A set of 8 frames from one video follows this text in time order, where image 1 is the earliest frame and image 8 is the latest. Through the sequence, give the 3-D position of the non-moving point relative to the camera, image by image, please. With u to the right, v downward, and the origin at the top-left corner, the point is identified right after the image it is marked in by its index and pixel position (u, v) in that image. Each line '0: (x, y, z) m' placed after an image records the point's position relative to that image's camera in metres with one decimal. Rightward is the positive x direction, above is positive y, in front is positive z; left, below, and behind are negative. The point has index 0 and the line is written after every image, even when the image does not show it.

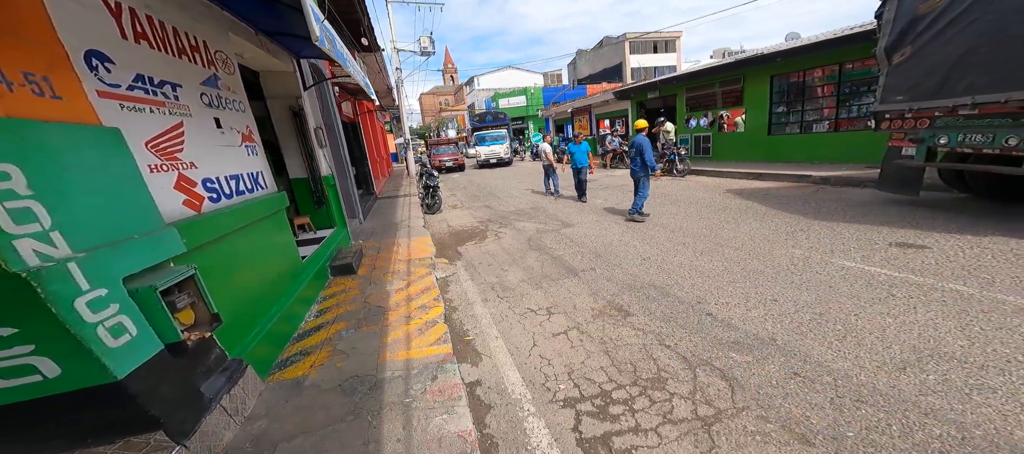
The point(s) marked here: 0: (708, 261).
0: (+1.8, -0.4, +3.9) m
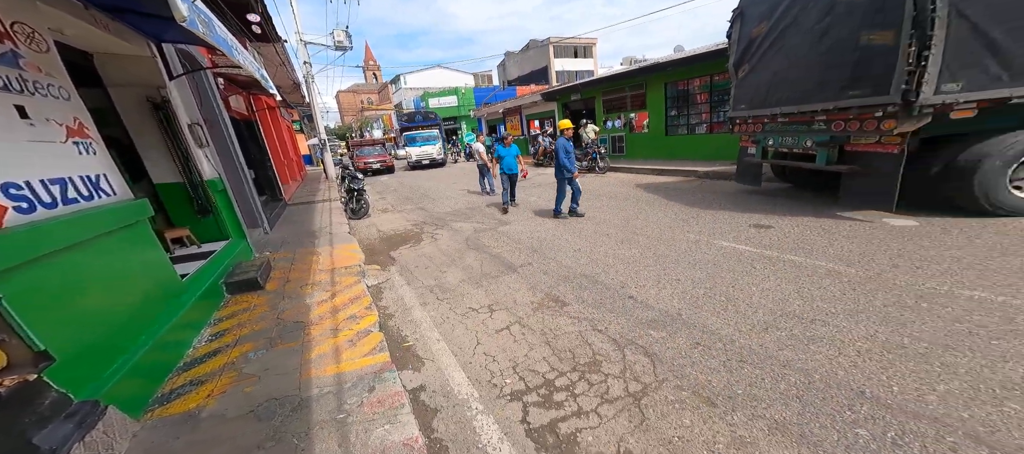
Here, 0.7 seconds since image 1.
0: (+1.2, -0.3, +4.1) m
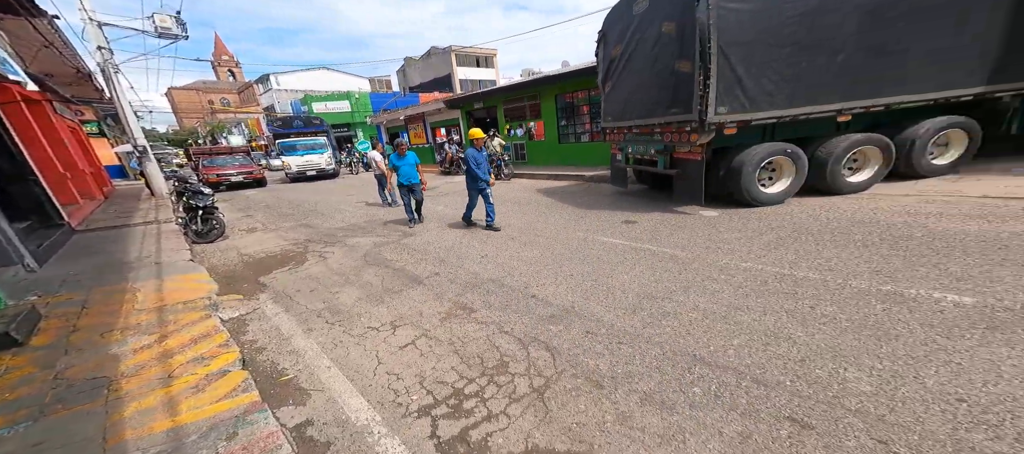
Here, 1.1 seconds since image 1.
0: (+0.2, -0.3, +4.3) m
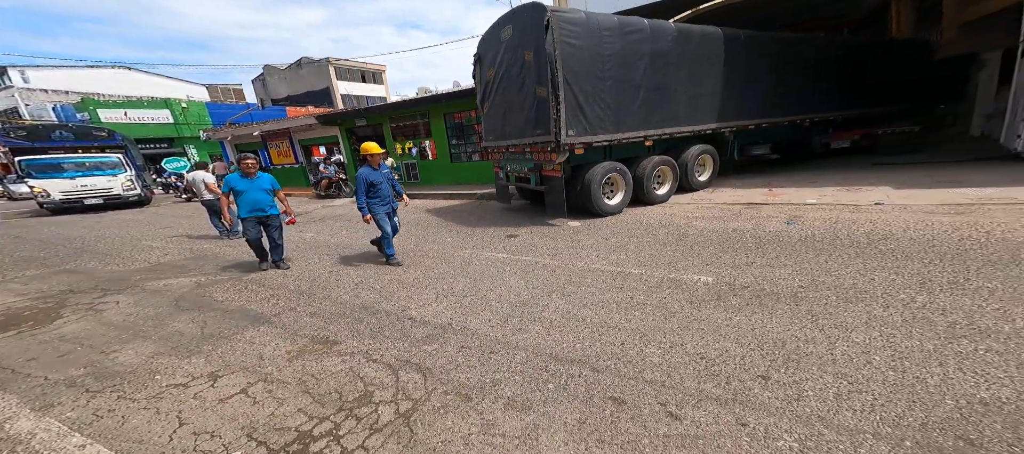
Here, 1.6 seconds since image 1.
0: (-1.1, -0.5, +4.1) m
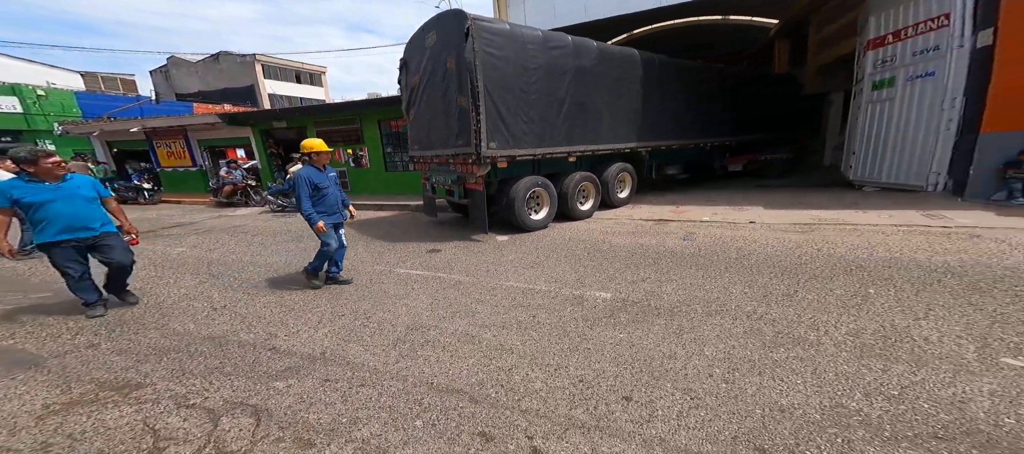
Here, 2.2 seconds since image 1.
0: (-2.2, -0.6, +3.6) m
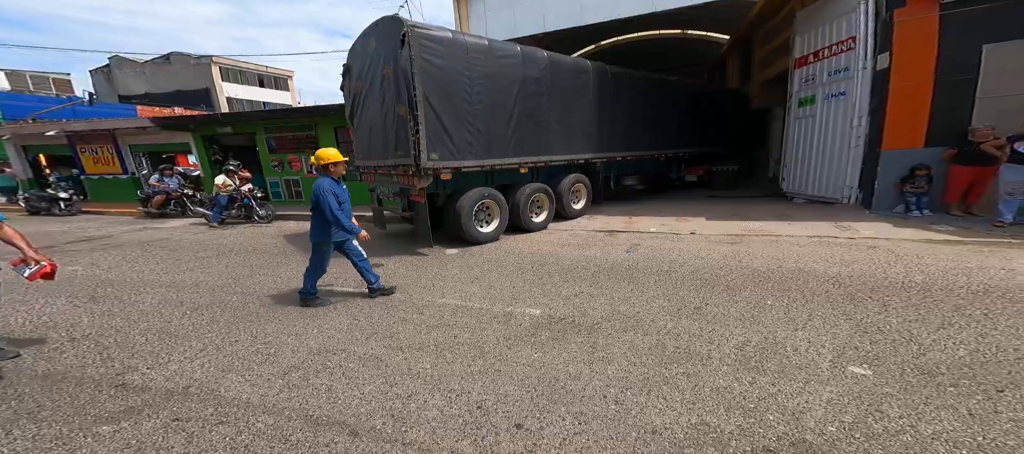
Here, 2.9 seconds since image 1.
0: (-3.0, -0.8, +3.3) m
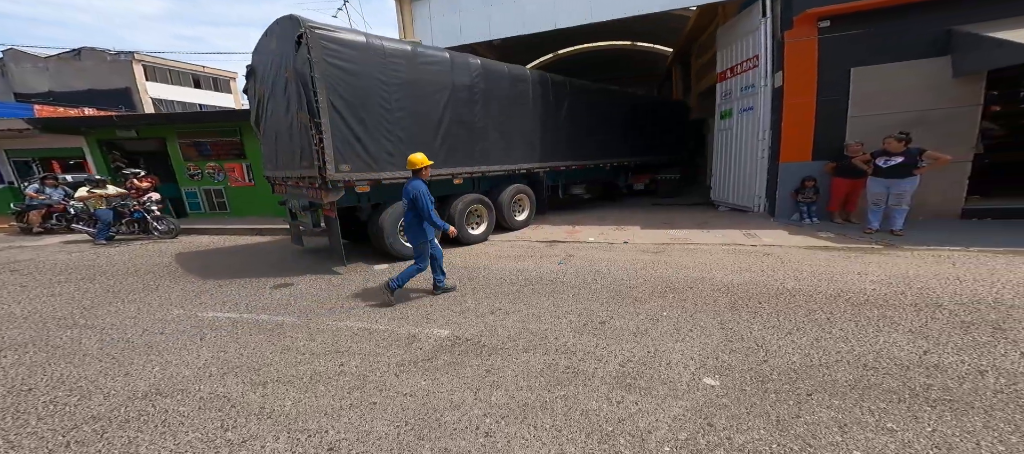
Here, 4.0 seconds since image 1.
0: (-3.9, -1.0, +2.8) m
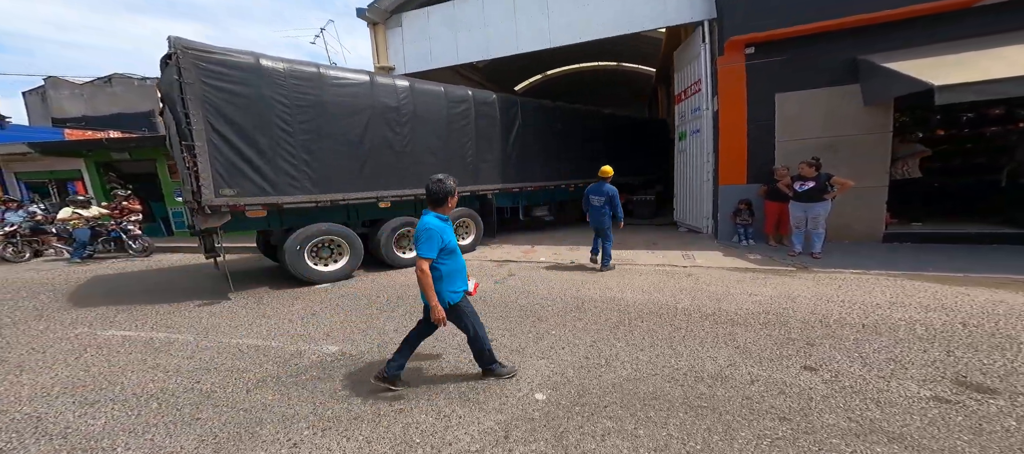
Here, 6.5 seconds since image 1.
0: (-5.2, -1.1, +3.0) m
